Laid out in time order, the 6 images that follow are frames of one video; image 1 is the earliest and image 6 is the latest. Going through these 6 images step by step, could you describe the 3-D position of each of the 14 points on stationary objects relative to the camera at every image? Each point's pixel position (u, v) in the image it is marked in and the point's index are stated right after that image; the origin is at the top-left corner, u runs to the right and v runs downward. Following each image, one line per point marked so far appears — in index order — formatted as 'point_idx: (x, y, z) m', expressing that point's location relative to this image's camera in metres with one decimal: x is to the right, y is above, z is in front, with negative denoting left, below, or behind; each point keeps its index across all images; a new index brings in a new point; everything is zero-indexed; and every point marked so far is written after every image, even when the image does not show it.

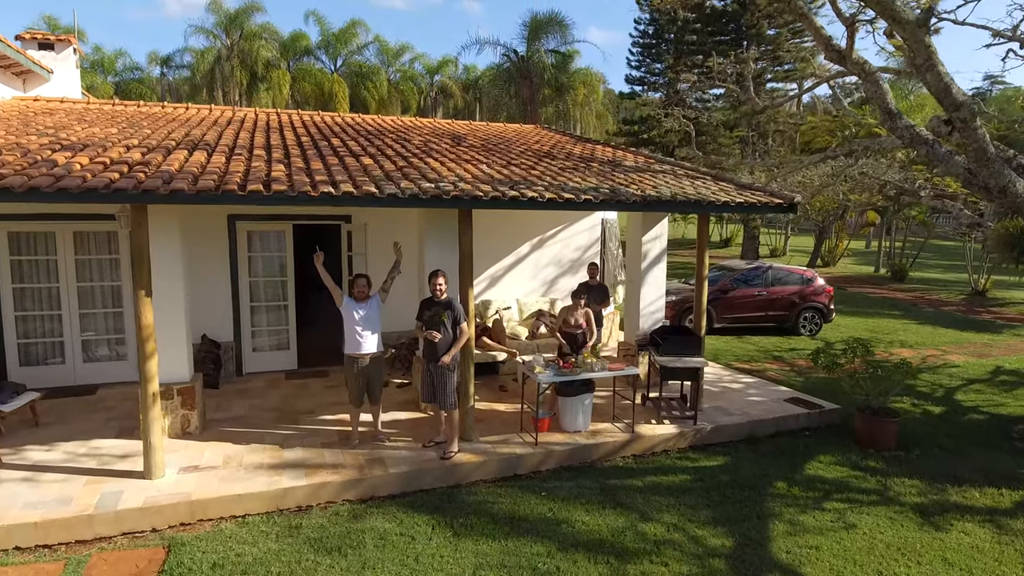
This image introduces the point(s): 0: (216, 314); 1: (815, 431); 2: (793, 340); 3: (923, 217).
0: (-3.6, -0.3, +7.8) m
1: (+3.2, -1.5, +6.7) m
2: (+5.0, -0.9, +11.2) m
3: (+12.2, +2.1, +18.9) m
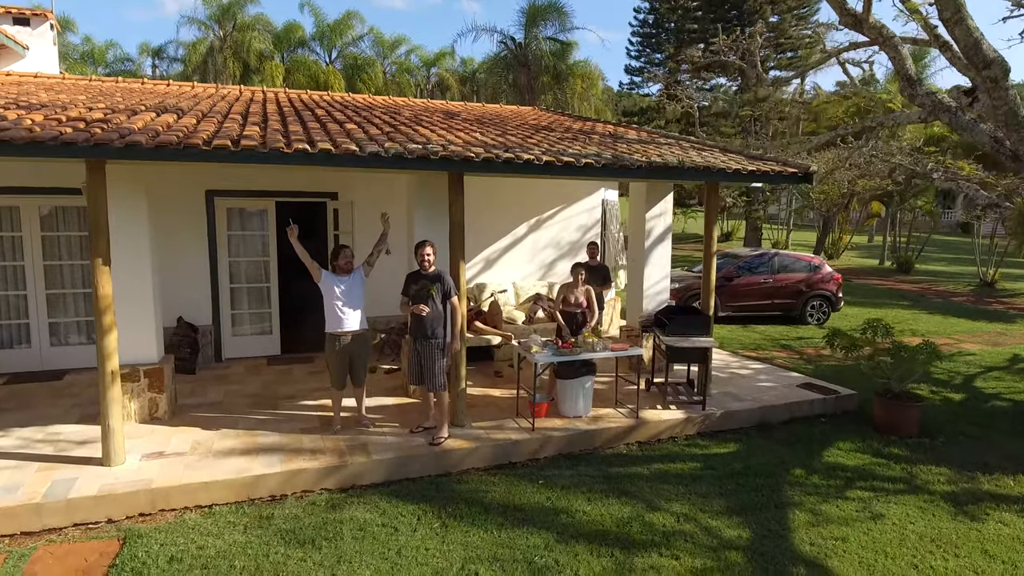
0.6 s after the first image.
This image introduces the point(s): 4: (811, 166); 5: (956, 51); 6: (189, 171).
0: (-3.7, -0.1, +7.3) m
1: (+3.2, -1.3, +6.3) m
2: (+4.9, -0.7, +10.8) m
3: (+12.1, +2.3, +18.5) m
4: (+2.8, +1.2, +5.9) m
5: (+5.1, +2.8, +7.4) m
6: (-3.6, +1.4, +7.1) m
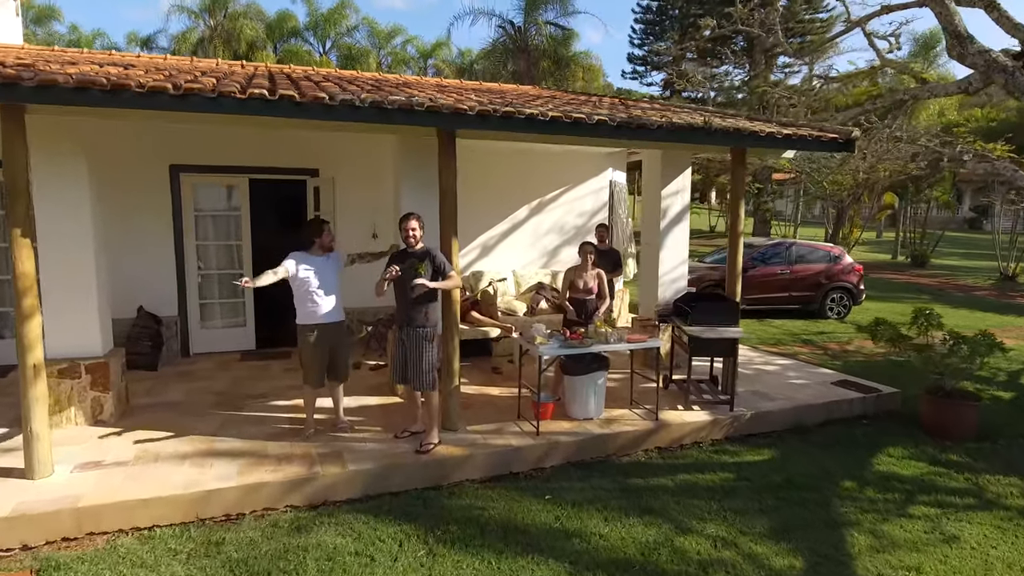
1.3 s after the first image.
0: (-3.7, +0.1, +6.6) m
1: (+3.2, -1.2, +5.6) m
2: (+4.9, -0.6, +10.1) m
3: (+12.1, +2.5, +17.8) m
4: (+2.8, +1.3, +5.2) m
5: (+5.1, +2.9, +6.7) m
6: (-3.6, +1.5, +6.4) m
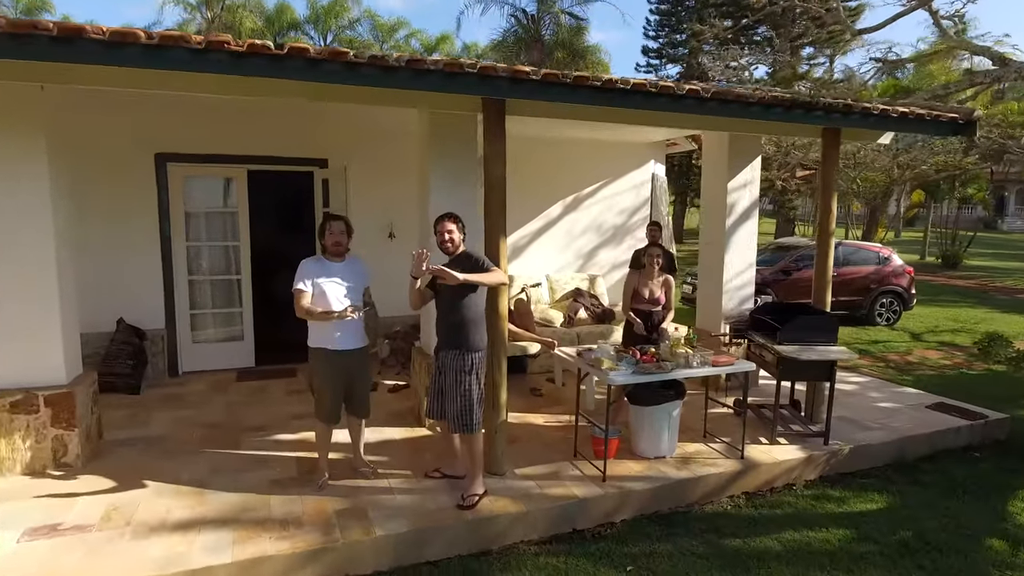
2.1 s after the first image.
0: (-3.3, 0.0, +5.7) m
1: (+3.5, -1.2, +4.7) m
2: (+5.2, -0.6, +9.3) m
3: (+12.4, +2.4, +16.9) m
4: (+3.1, +1.2, +4.3) m
5: (+5.5, +2.8, +5.8) m
6: (-3.3, +1.4, +5.5) m
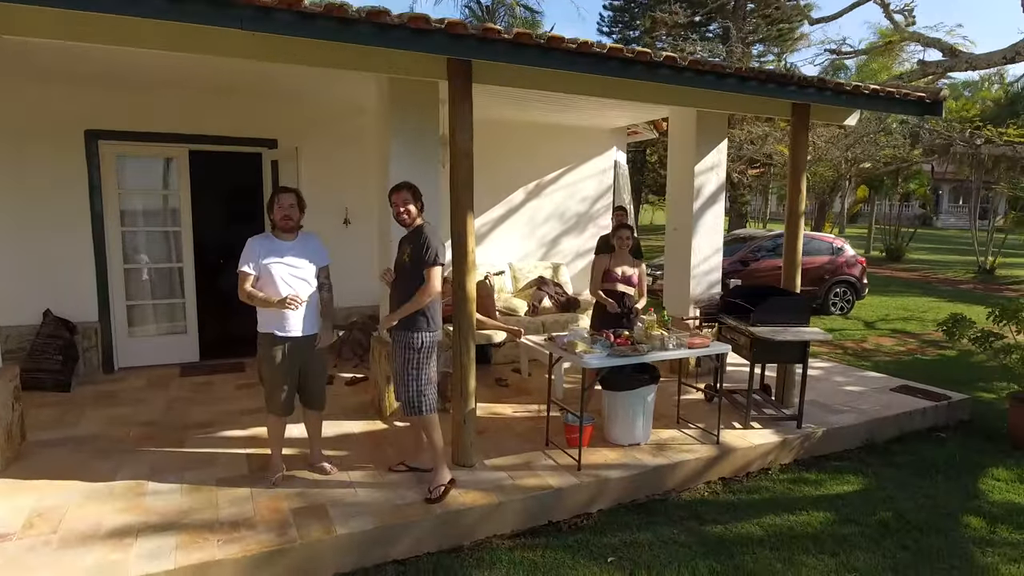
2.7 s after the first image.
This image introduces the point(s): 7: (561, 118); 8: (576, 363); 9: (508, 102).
0: (-3.6, +0.1, +5.3) m
1: (+3.3, -1.1, +4.8) m
2: (+4.7, -0.5, +9.4) m
3: (+11.2, +2.6, +17.6) m
4: (+2.9, +1.4, +4.3) m
5: (+5.1, +3.0, +6.0) m
6: (-3.6, +1.5, +5.1) m
7: (+0.5, +1.7, +6.6) m
8: (+0.4, -0.4, +3.5) m
9: (0.0, +1.6, +5.6) m
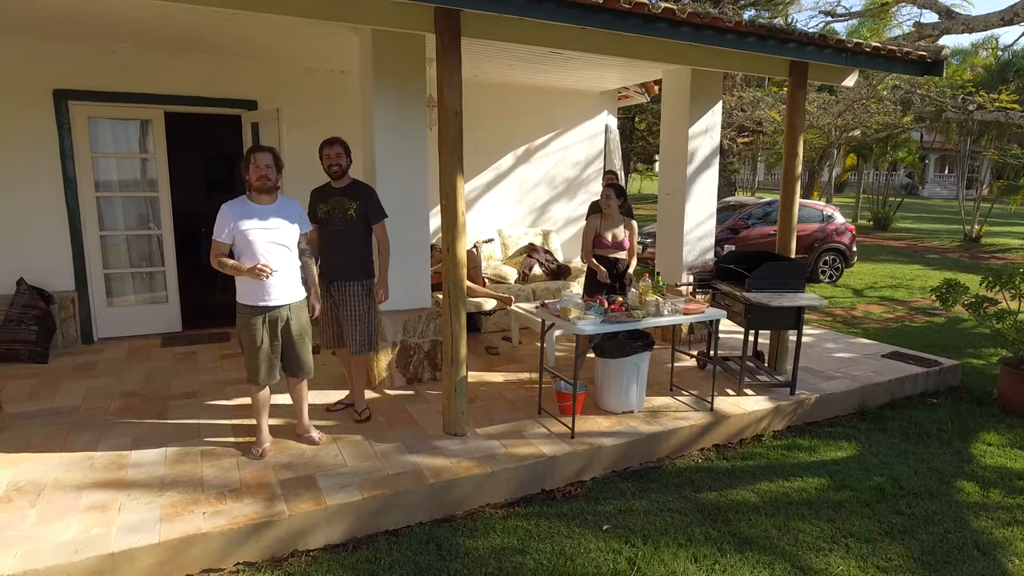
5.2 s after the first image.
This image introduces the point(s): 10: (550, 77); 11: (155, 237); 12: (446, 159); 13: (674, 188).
0: (-3.7, +0.3, +5.1) m
1: (+3.2, -0.8, +4.8) m
2: (+4.5, 0.0, +9.4) m
3: (+10.9, +3.5, +17.6) m
4: (+2.8, +1.6, +4.2) m
5: (+5.0, +3.3, +5.8) m
6: (-3.7, +1.8, +4.8) m
7: (+0.4, +2.1, +6.4) m
8: (+0.3, -0.2, +3.4) m
9: (-0.1, +1.9, +5.4) m
10: (+0.4, +2.0, +6.2) m
11: (-3.1, +0.4, +5.5) m
12: (-0.3, +0.7, +3.3) m
13: (+1.4, +0.8, +5.3) m
